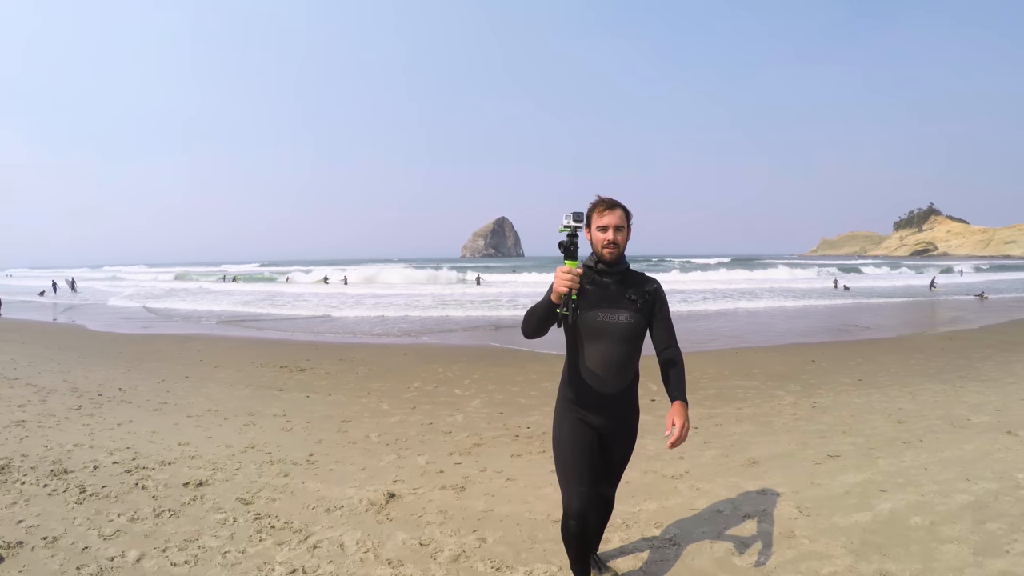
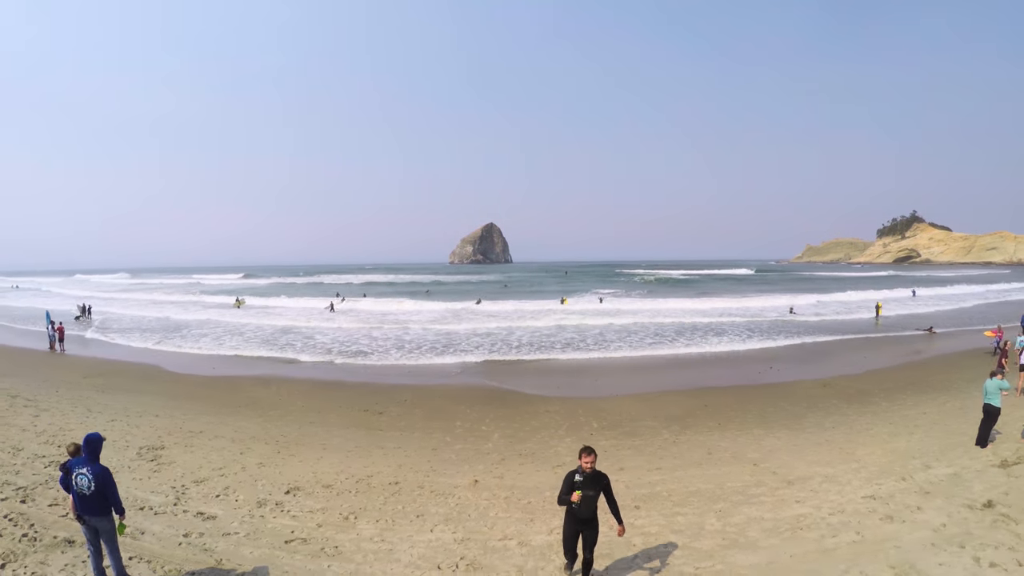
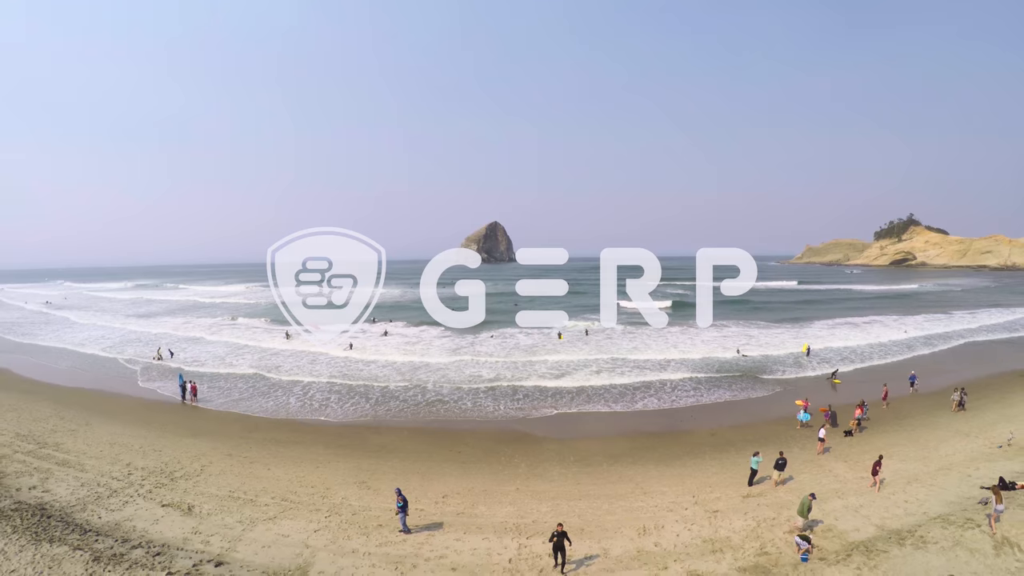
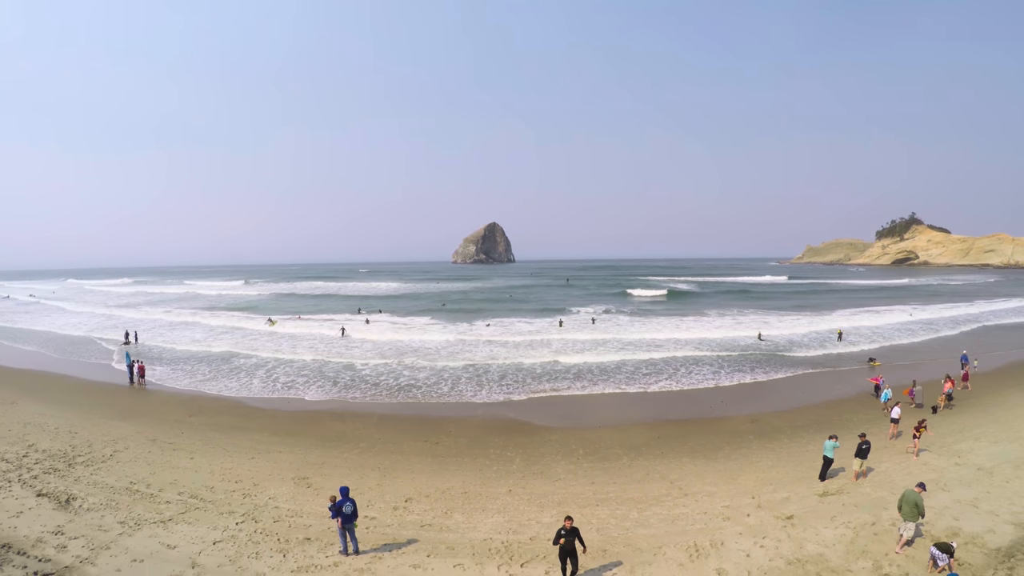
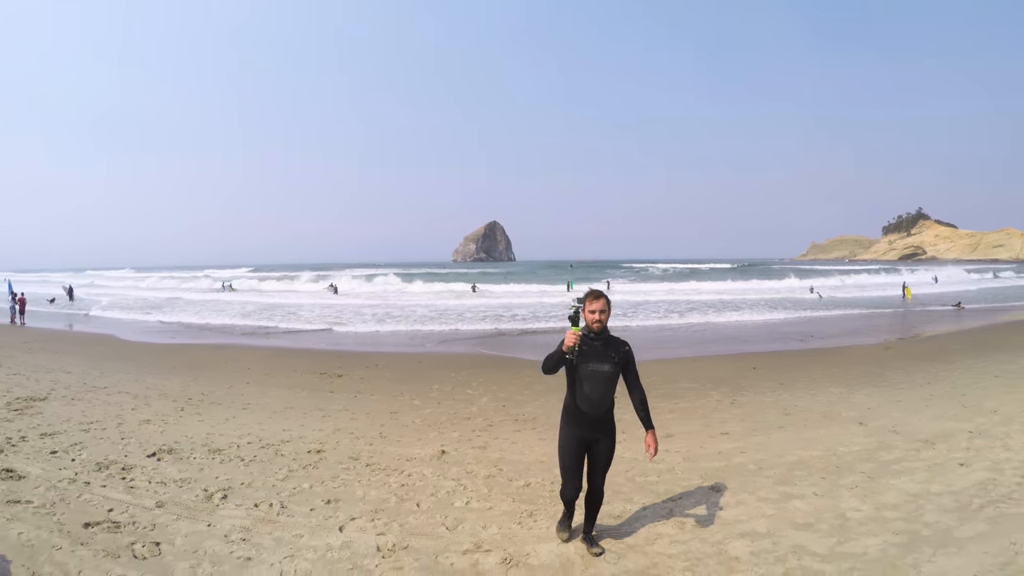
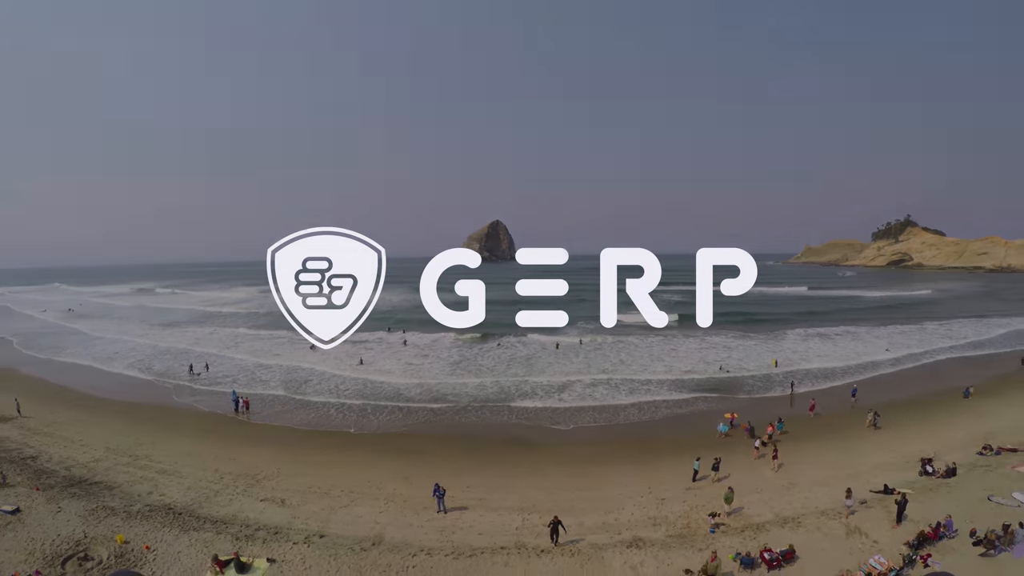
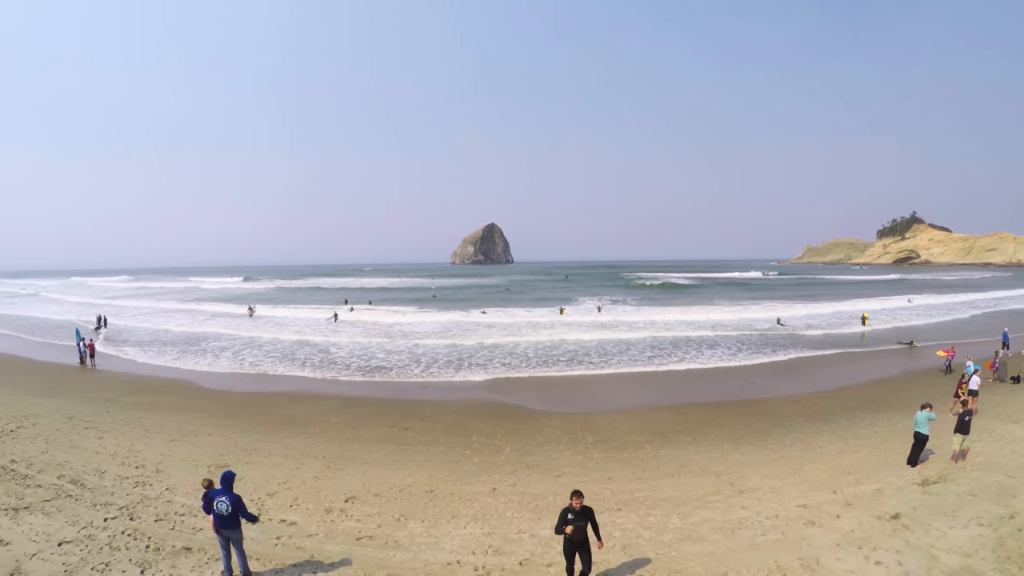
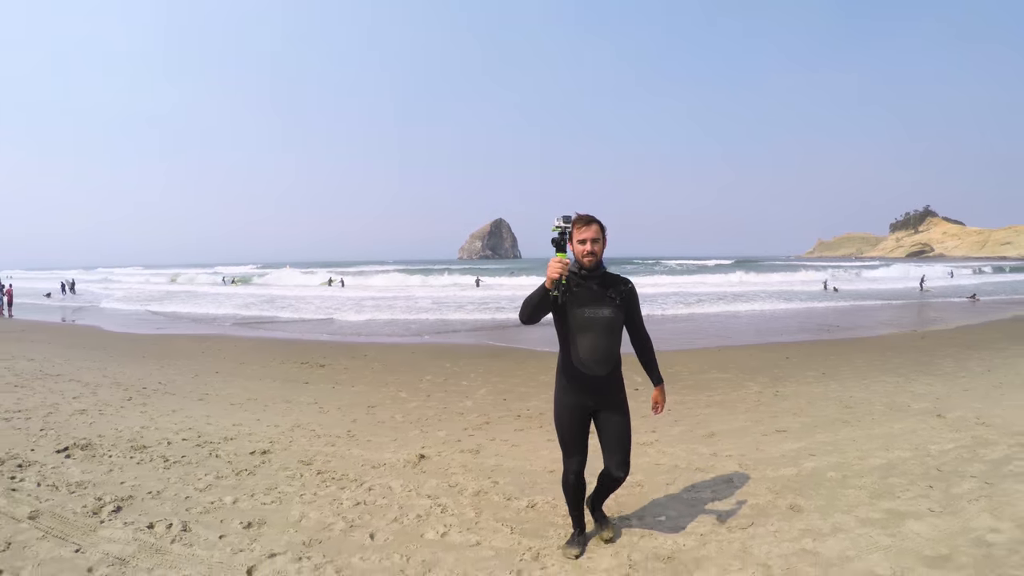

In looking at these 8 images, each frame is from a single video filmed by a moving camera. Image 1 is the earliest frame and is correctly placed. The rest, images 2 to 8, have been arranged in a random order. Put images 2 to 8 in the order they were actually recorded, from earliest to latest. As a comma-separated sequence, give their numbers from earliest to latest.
8, 5, 2, 7, 4, 3, 6
